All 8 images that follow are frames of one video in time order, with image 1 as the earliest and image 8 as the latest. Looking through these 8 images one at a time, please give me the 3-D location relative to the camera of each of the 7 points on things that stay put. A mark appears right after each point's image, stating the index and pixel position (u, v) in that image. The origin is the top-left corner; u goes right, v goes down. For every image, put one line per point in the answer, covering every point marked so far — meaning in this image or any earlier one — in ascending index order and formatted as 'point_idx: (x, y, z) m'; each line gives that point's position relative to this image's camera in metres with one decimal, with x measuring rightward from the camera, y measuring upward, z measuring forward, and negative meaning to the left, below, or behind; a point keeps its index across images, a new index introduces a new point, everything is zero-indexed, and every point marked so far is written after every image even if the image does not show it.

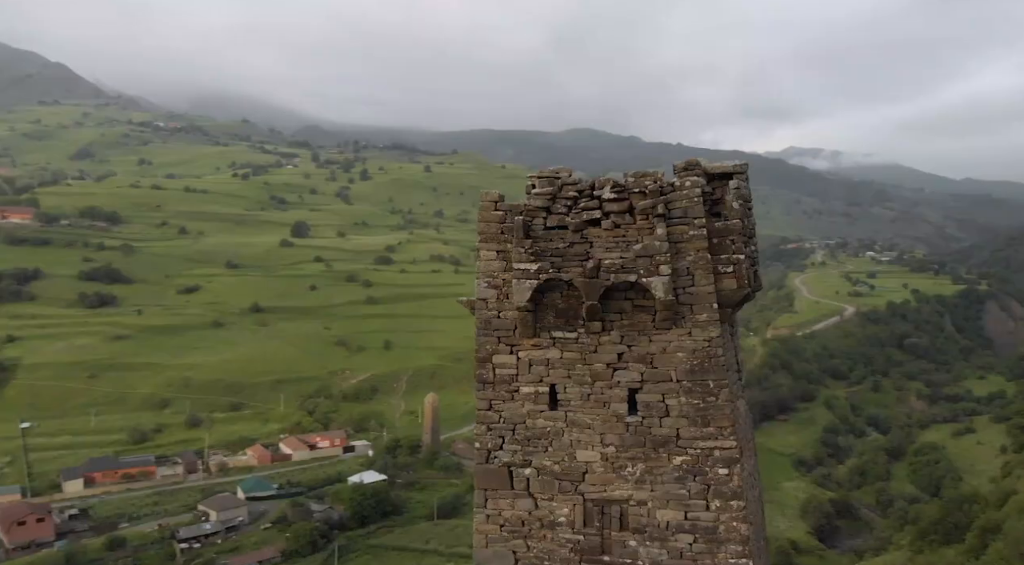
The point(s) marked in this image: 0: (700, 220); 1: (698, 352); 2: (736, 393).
0: (+2.6, +0.9, +13.4) m
1: (+2.6, -1.0, +13.3) m
2: (+3.2, -1.7, +14.3) m
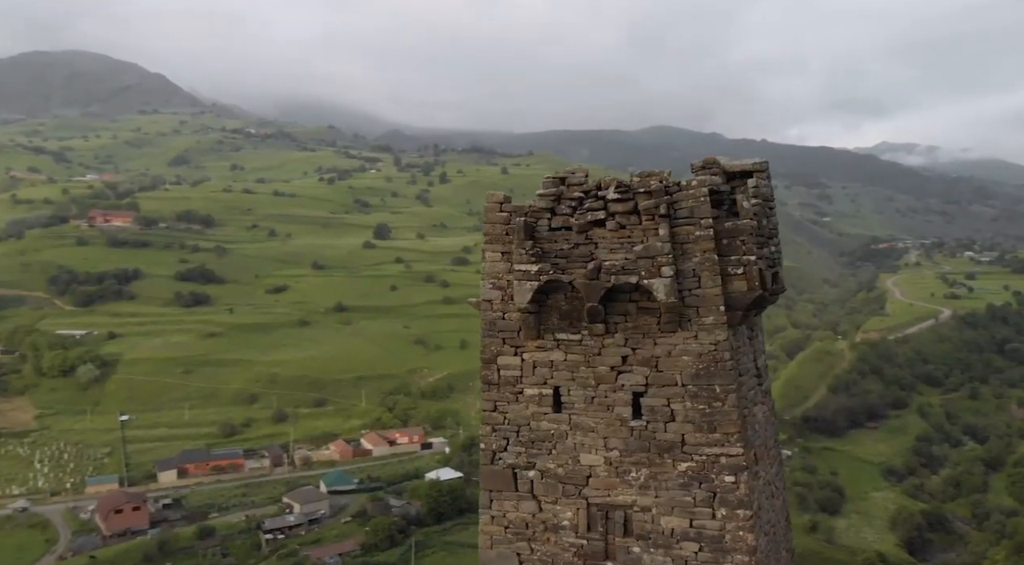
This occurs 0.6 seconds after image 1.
0: (+2.7, +0.9, +13.1) m
1: (+2.7, -1.0, +13.1) m
2: (+3.4, -1.7, +14.0) m
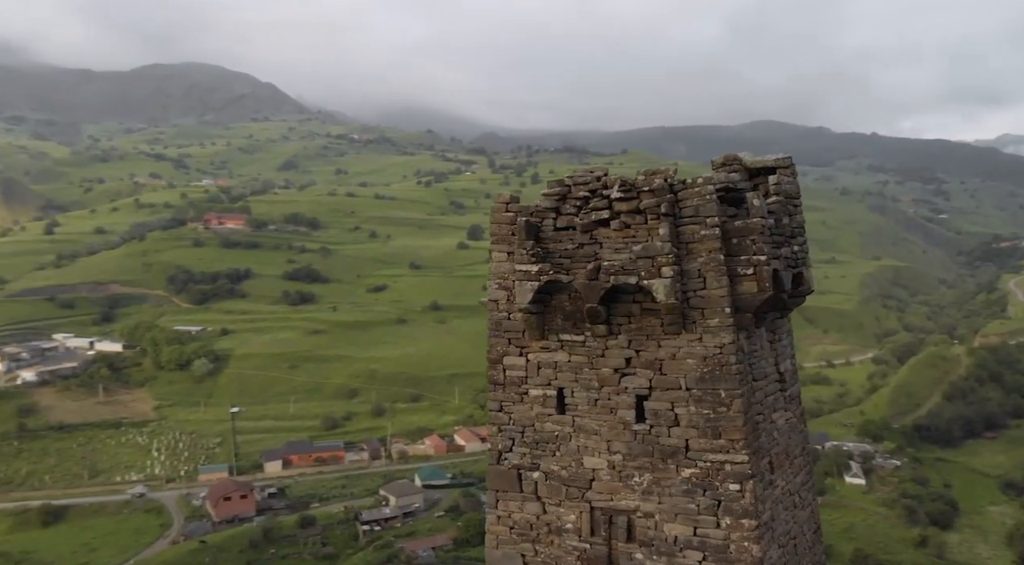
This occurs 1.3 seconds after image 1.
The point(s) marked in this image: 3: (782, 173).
0: (+2.7, +0.8, +12.7) m
1: (+2.6, -1.0, +12.7) m
2: (+3.5, -1.7, +13.5) m
3: (+4.0, +1.7, +14.5) m
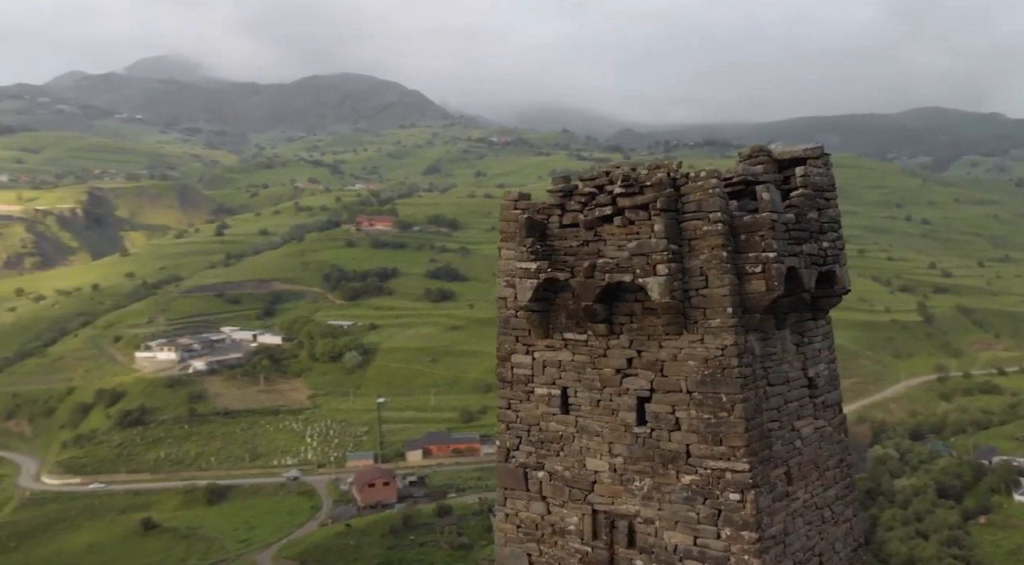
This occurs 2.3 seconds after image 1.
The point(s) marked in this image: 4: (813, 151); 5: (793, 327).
0: (+2.6, +0.9, +12.1) m
1: (+2.5, -1.0, +12.1) m
2: (+3.5, -1.7, +12.7) m
3: (+4.2, +1.7, +13.6) m
4: (+4.3, +1.9, +13.6) m
5: (+3.9, -0.7, +13.5) m
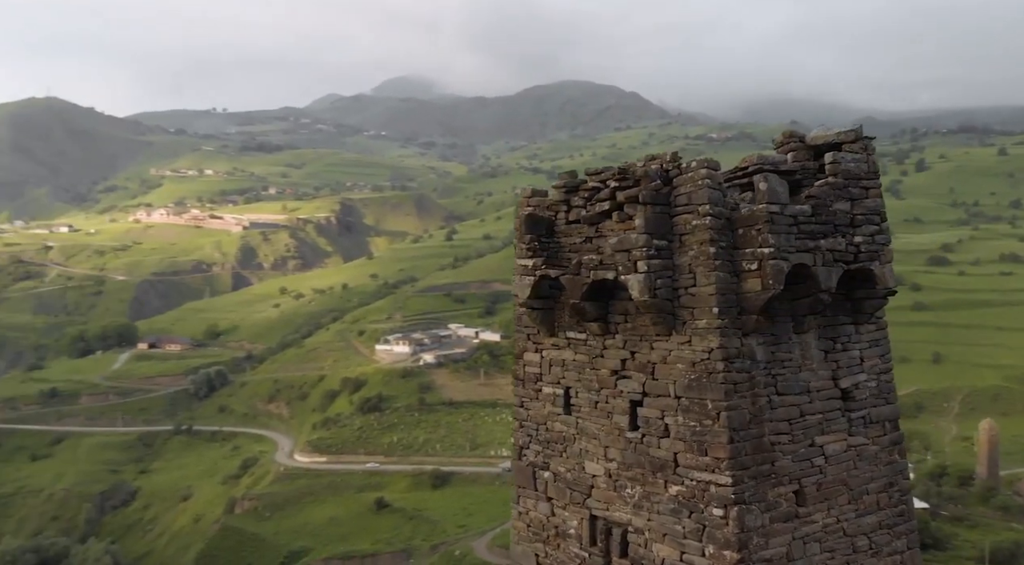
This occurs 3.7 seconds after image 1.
0: (+2.3, +0.9, +11.3) m
1: (+2.2, -1.0, +11.3) m
2: (+3.3, -1.7, +11.6) m
3: (+4.3, +1.7, +12.2) m
4: (+4.3, +1.9, +12.2) m
5: (+3.9, -0.6, +12.1) m
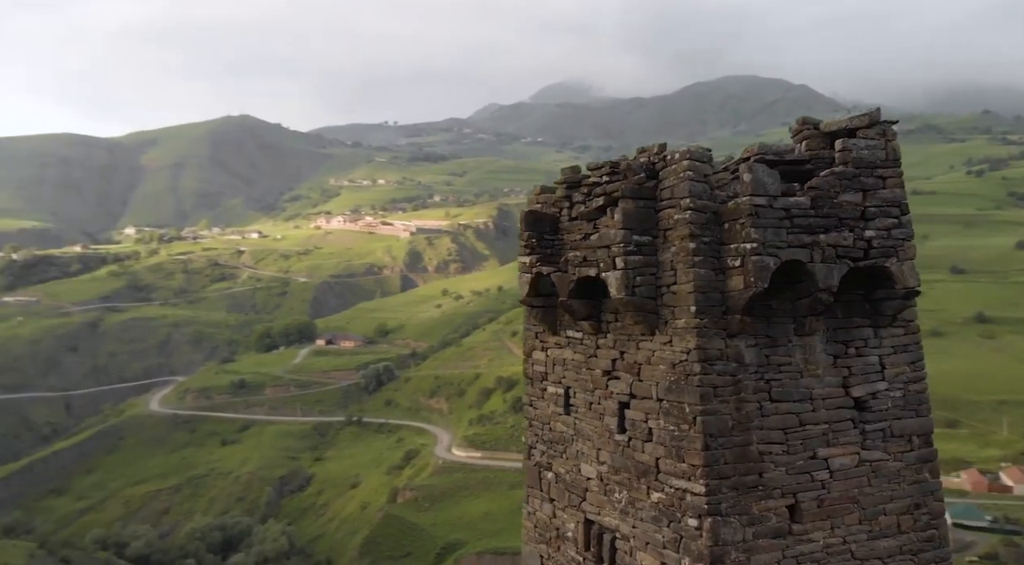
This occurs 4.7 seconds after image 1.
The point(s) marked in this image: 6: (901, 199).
0: (+1.9, +0.9, +10.7) m
1: (+1.8, -1.0, +10.8) m
2: (+3.0, -1.7, +10.7) m
3: (+4.1, +1.7, +11.1) m
4: (+4.1, +1.9, +11.1) m
5: (+3.7, -0.6, +11.2) m
6: (+4.5, +1.0, +11.1) m
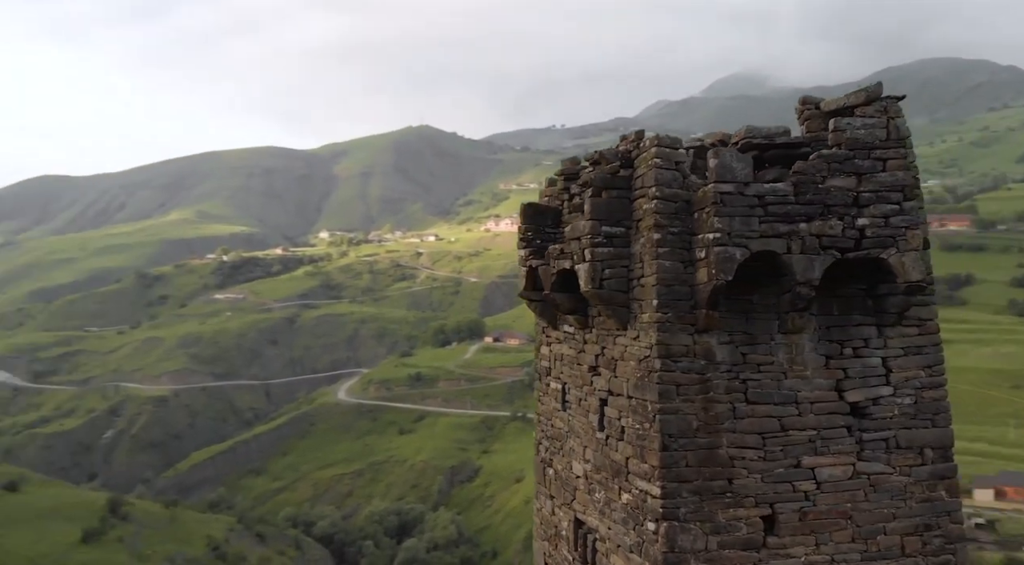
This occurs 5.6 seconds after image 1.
0: (+1.5, +1.0, +10.3) m
1: (+1.4, -0.9, +10.3) m
2: (+2.5, -1.6, +10.0) m
3: (+3.7, +1.8, +10.1) m
4: (+3.7, +2.0, +10.1) m
5: (+3.3, -0.6, +10.2) m
6: (+4.1, +1.0, +10.0) m
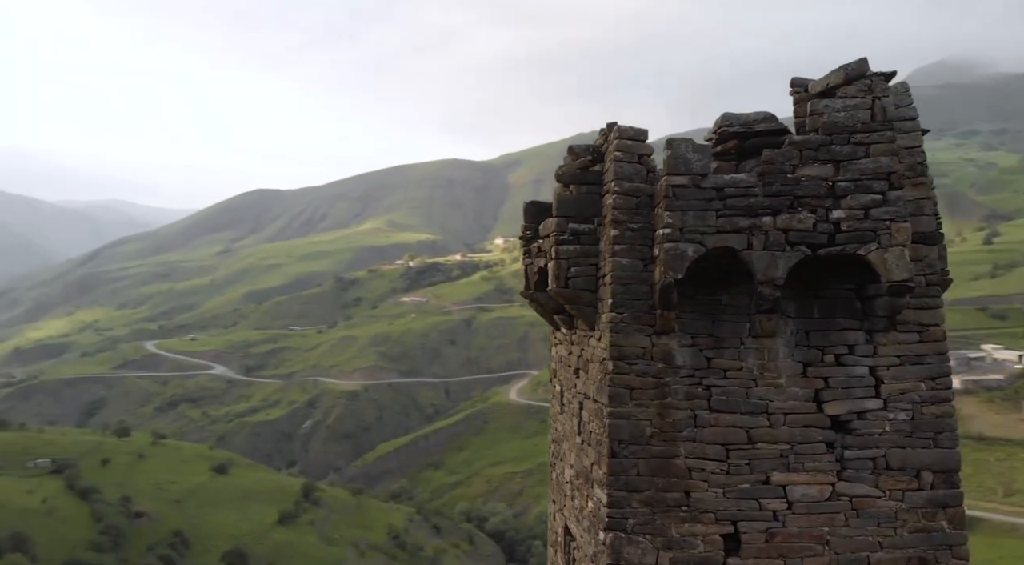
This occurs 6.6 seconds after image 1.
0: (+1.0, +1.0, +9.8) m
1: (+1.0, -0.9, +9.8) m
2: (+2.0, -1.6, +9.3) m
3: (+3.2, +1.8, +9.1) m
4: (+3.2, +2.0, +9.1) m
5: (+2.8, -0.6, +9.3) m
6: (+3.5, +1.1, +8.9) m
